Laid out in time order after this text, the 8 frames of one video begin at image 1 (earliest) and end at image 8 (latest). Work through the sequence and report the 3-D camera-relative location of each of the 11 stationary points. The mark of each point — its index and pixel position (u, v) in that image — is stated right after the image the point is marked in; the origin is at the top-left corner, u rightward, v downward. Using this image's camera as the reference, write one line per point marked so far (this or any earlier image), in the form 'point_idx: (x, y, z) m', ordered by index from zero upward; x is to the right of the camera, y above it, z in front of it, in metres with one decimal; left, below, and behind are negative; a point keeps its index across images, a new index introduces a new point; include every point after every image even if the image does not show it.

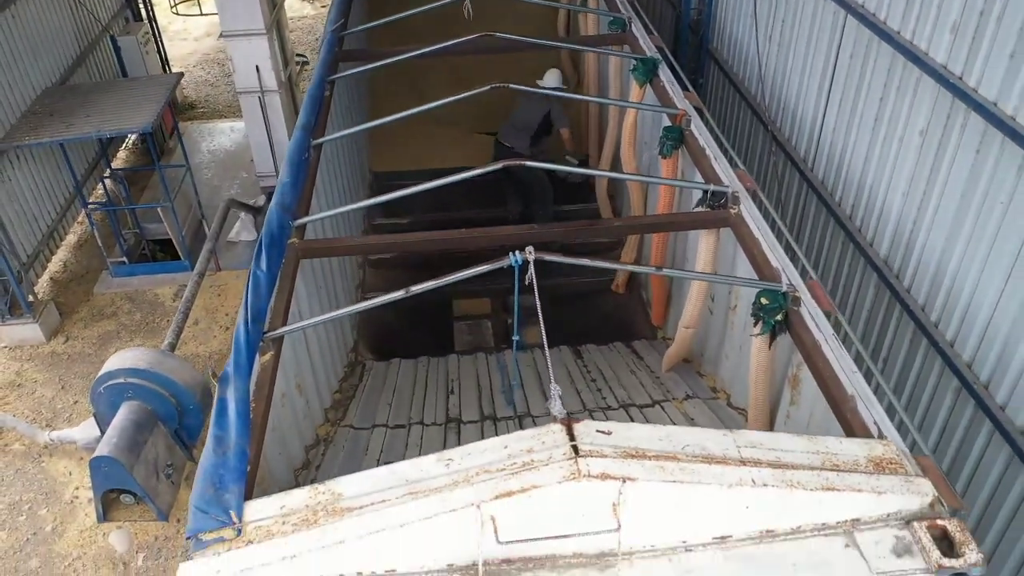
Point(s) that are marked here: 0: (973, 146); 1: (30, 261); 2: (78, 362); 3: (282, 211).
0: (+2.2, +0.7, +4.1) m
1: (-5.4, +0.3, +9.4) m
2: (-4.7, -0.8, +9.0) m
3: (-1.3, +0.4, +4.5) m
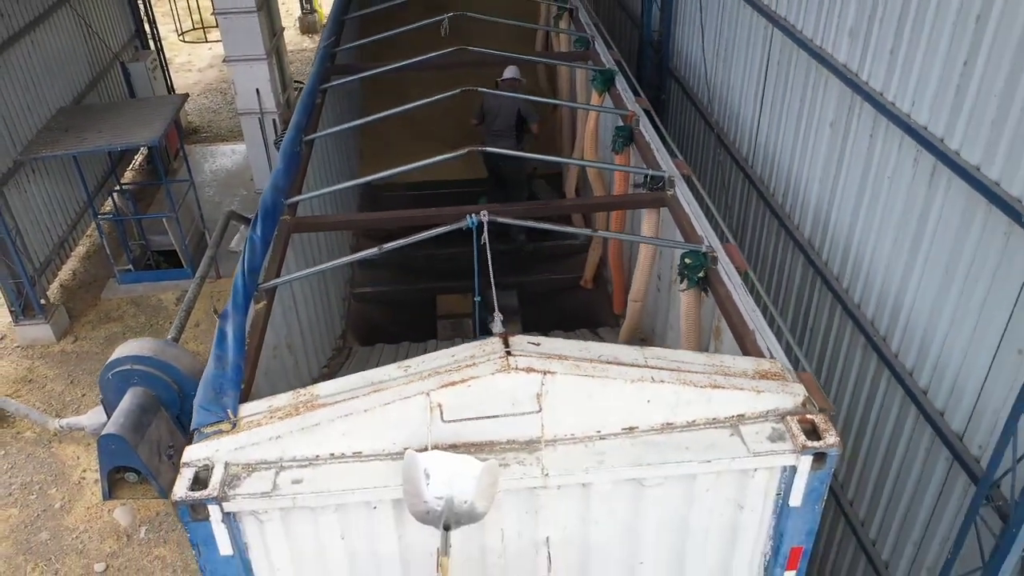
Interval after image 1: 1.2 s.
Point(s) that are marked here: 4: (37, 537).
0: (+2.0, +0.9, +4.8) m
1: (-5.6, +0.3, +10.0) m
2: (-5.0, -0.8, +9.6) m
3: (-1.5, +0.6, +5.2) m
4: (-4.3, -2.2, +7.5) m
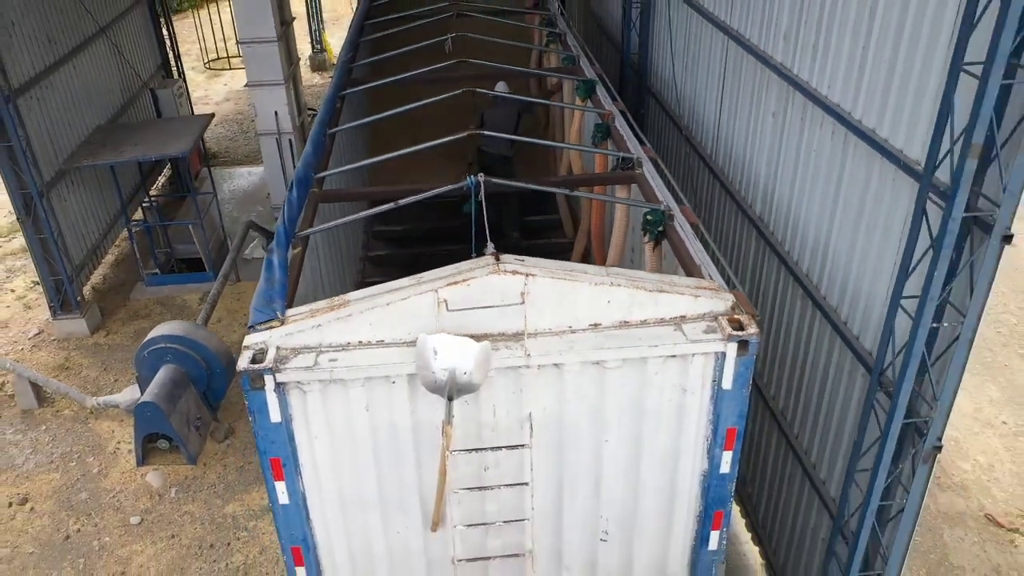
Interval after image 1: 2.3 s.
0: (+2.0, +1.2, +5.8) m
1: (-5.7, +0.3, +11.0) m
2: (-5.0, -0.8, +10.5) m
3: (-1.5, +0.9, +6.2) m
4: (-4.4, -2.1, +8.3) m
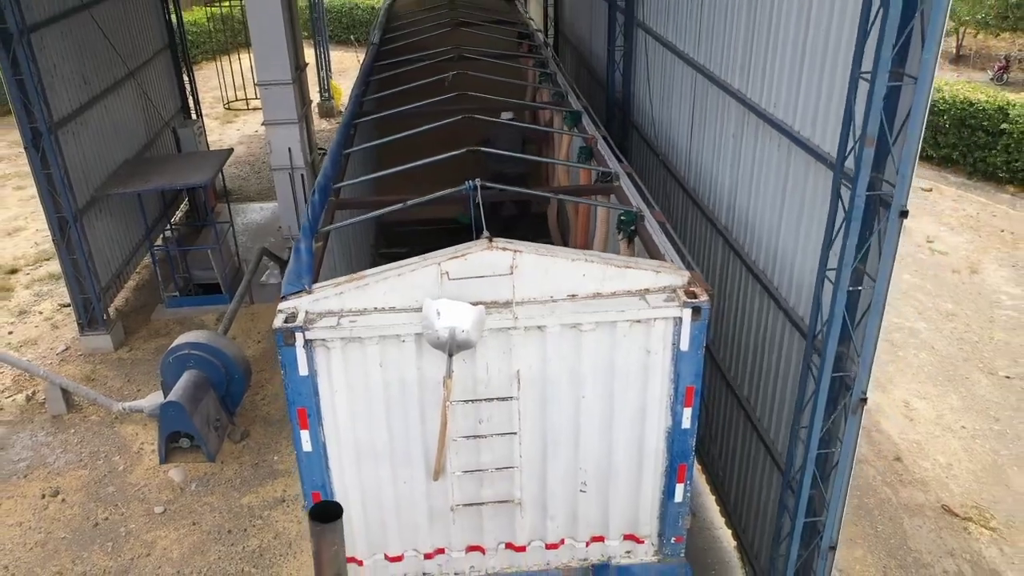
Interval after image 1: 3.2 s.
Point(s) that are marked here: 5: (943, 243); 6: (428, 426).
0: (+1.9, +1.3, +6.7) m
1: (-5.8, 0.0, +11.8) m
2: (-5.1, -1.0, +11.2) m
3: (-1.6, +0.9, +7.1) m
4: (-4.4, -2.2, +9.0) m
5: (+7.7, +0.8, +14.7) m
6: (-0.5, -0.9, +5.3) m
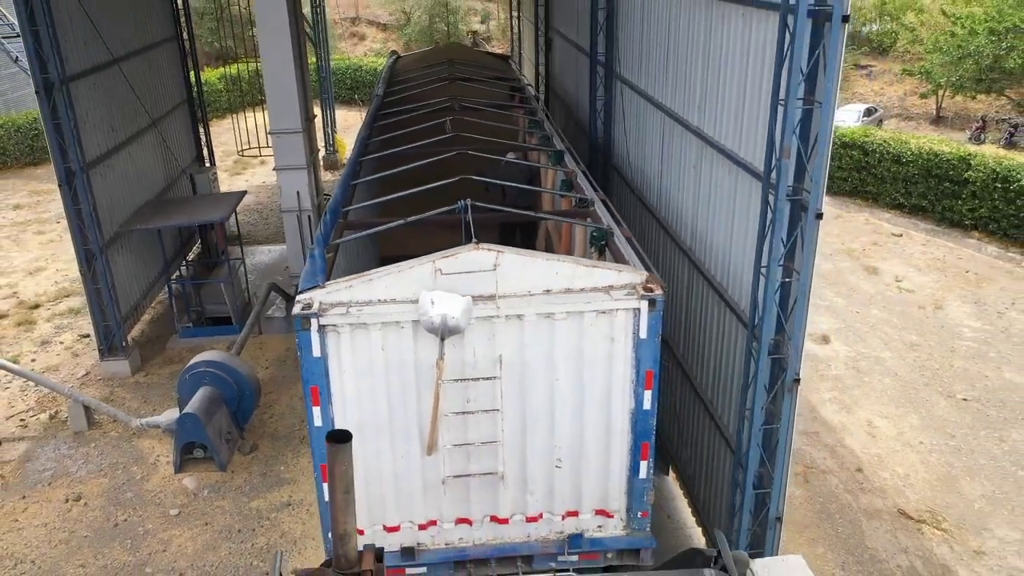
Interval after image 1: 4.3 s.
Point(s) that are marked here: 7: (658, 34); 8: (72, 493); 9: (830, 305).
0: (+1.8, +1.2, +7.7) m
1: (-5.9, -0.5, +12.7) m
2: (-5.2, -1.4, +12.0) m
3: (-1.7, +0.8, +8.0) m
4: (-4.5, -2.4, +9.7) m
5: (+7.6, +0.1, +15.6) m
6: (-0.7, -0.9, +6.1) m
7: (+1.6, +2.8, +9.0) m
8: (-5.2, -2.4, +9.7) m
9: (+5.7, -0.3, +14.7) m
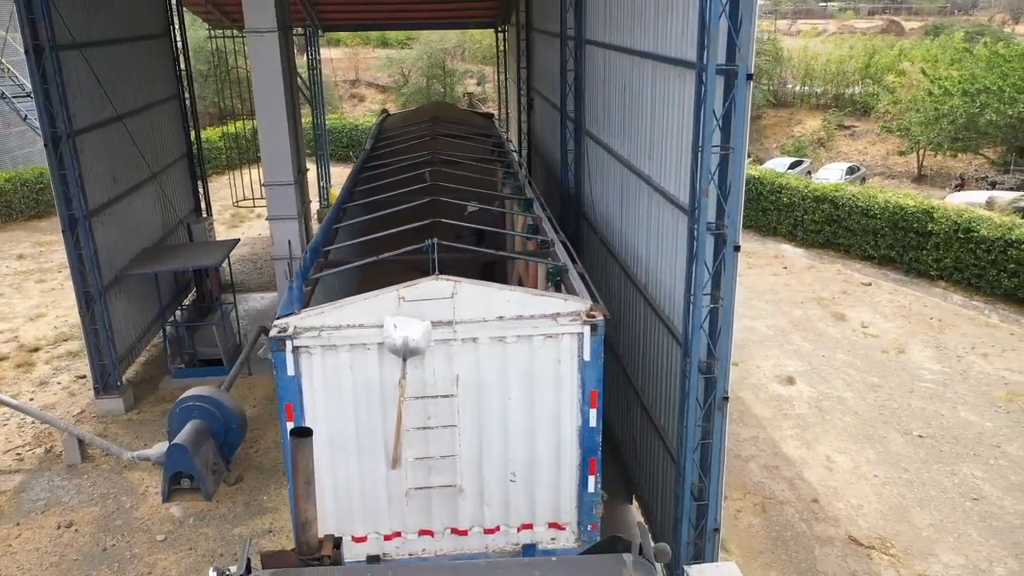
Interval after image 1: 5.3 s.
0: (+1.4, +0.8, +8.4) m
1: (-6.2, -1.1, +13.3) m
2: (-5.6, -2.1, +12.6) m
3: (-2.1, +0.4, +8.7) m
4: (-4.9, -2.9, +10.2) m
5: (+7.2, -0.8, +16.3) m
6: (-1.0, -1.1, +6.7) m
7: (+1.2, +2.3, +9.9) m
8: (-5.5, -2.9, +10.2) m
9: (+5.3, -1.1, +15.4) m
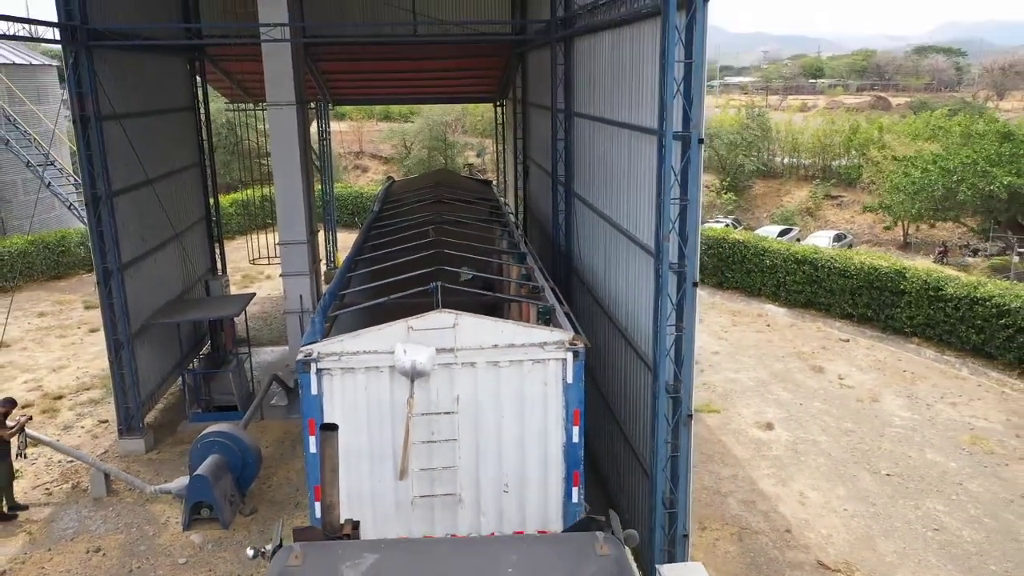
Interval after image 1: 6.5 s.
0: (+1.4, +0.4, +9.6) m
1: (-6.3, -2.0, +14.2) m
2: (-5.6, -2.9, +13.4) m
3: (-2.1, 0.0, +9.8) m
4: (-5.0, -3.5, +11.0) m
5: (+7.1, -1.9, +17.3) m
6: (-1.1, -1.4, +7.7) m
7: (+1.2, +1.8, +11.1) m
8: (-5.6, -3.5, +11.0) m
9: (+5.3, -2.2, +16.3) m
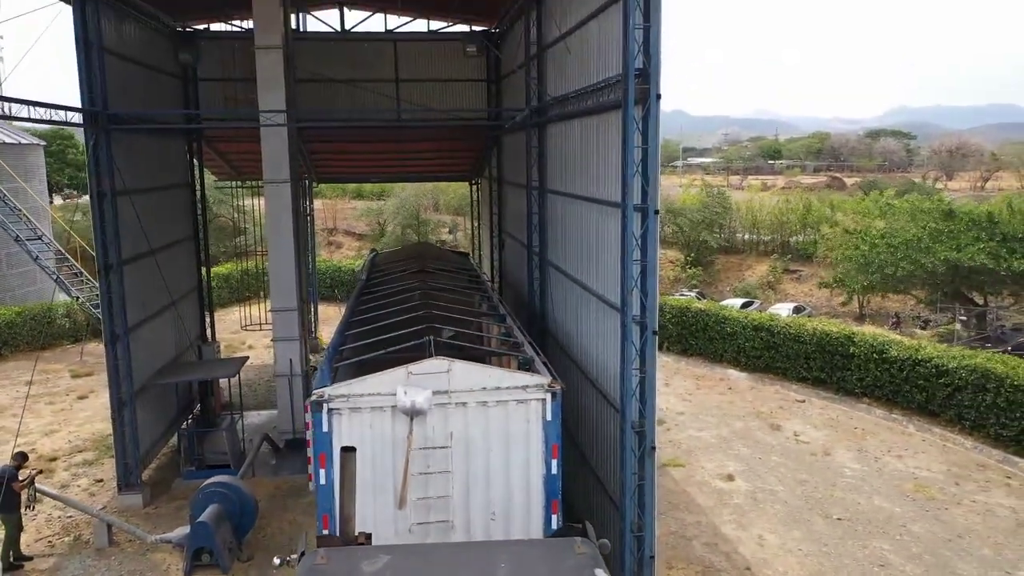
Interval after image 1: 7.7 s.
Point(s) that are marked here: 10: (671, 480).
0: (+1.2, -0.3, +10.8) m
1: (-6.7, -3.1, +15.0) m
2: (-6.0, -3.9, +14.1) m
3: (-2.4, -0.8, +11.0) m
4: (-5.2, -4.3, +11.7) m
5: (+6.6, -3.3, +18.5) m
6: (-1.2, -1.9, +8.7) m
7: (+0.9, +0.9, +12.5) m
8: (-5.9, -4.3, +11.7) m
9: (+4.8, -3.5, +17.5) m
10: (+3.1, -3.7, +16.0) m
